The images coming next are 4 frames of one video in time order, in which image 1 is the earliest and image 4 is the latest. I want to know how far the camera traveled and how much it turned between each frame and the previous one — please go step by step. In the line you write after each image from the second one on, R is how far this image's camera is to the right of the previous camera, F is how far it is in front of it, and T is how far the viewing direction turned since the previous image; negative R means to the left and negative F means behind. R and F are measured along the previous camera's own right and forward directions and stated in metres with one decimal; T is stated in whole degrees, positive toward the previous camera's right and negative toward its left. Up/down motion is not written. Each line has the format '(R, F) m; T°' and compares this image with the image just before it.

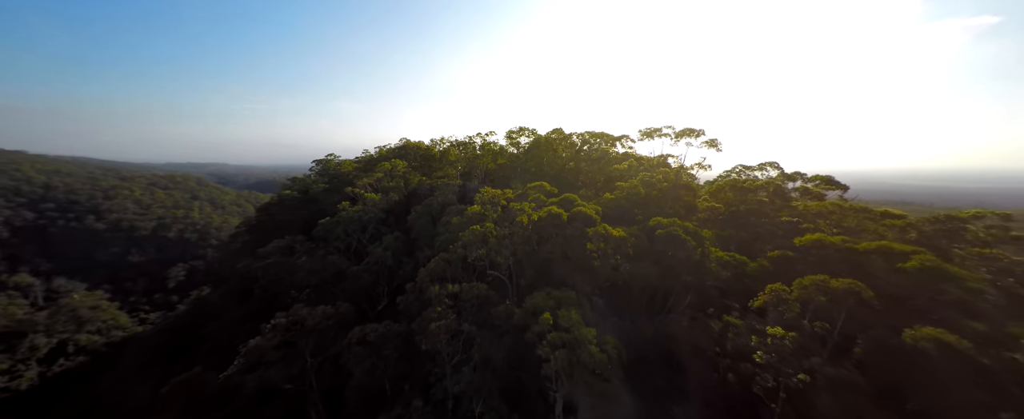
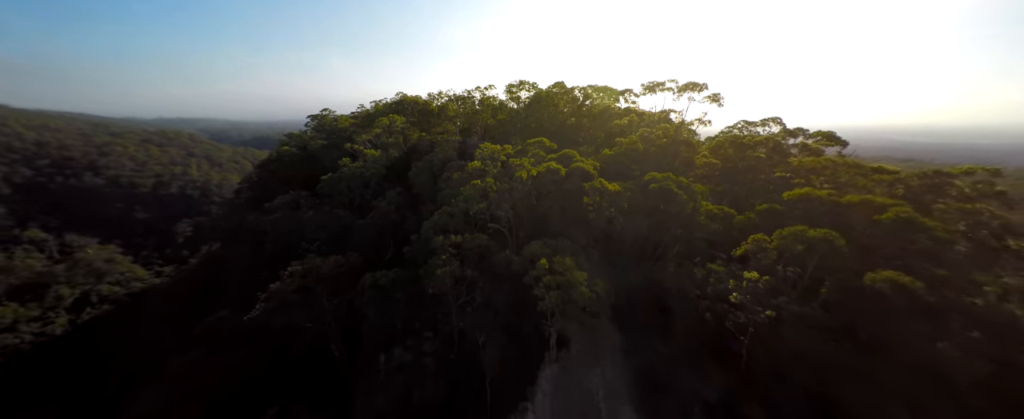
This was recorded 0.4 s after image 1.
(0.0, -0.6) m; 0°
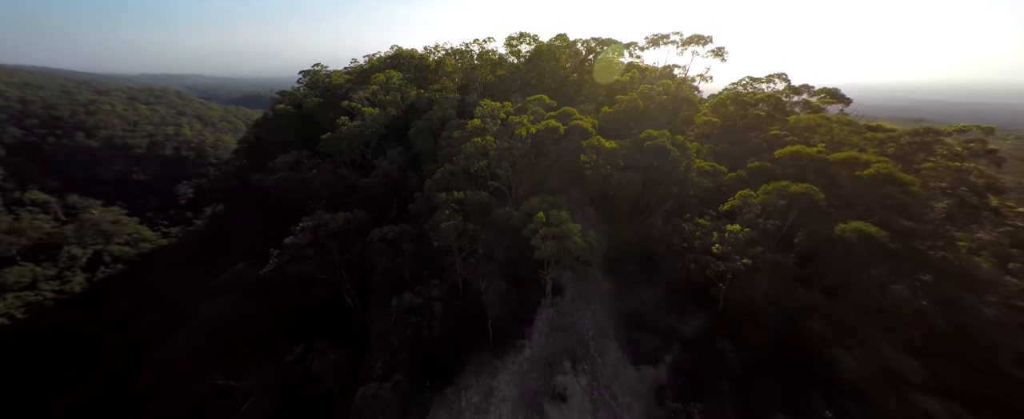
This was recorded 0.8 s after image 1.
(0.0, -0.7) m; 0°
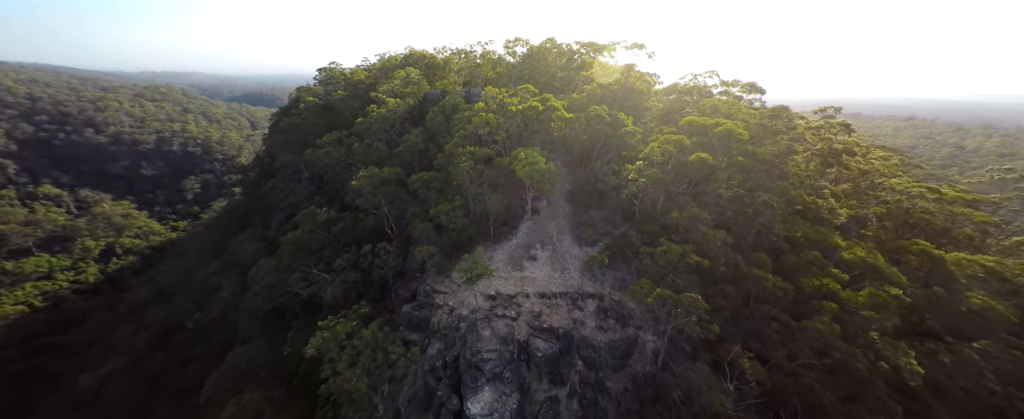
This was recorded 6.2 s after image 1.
(+0.5, -8.8) m; 0°
